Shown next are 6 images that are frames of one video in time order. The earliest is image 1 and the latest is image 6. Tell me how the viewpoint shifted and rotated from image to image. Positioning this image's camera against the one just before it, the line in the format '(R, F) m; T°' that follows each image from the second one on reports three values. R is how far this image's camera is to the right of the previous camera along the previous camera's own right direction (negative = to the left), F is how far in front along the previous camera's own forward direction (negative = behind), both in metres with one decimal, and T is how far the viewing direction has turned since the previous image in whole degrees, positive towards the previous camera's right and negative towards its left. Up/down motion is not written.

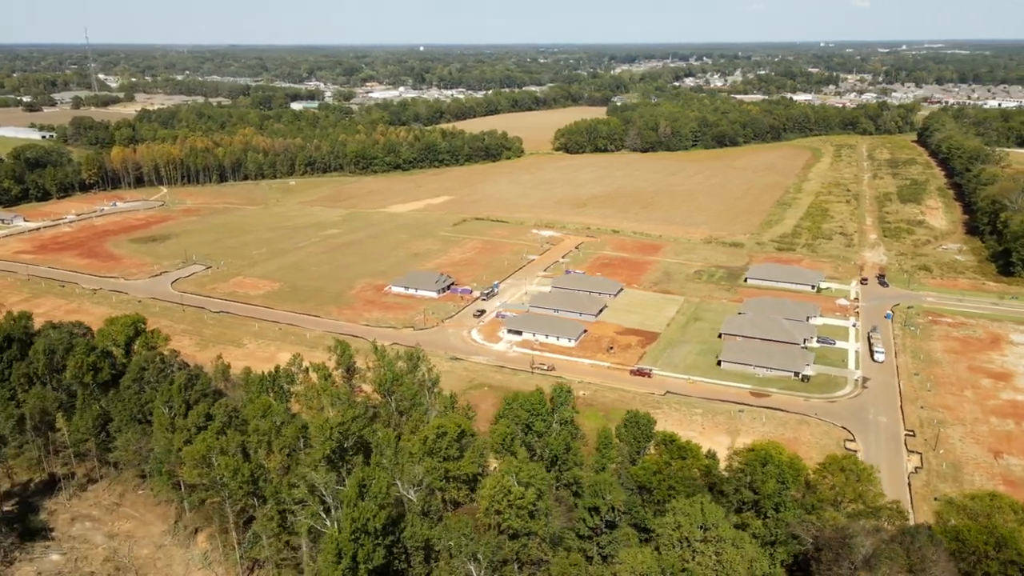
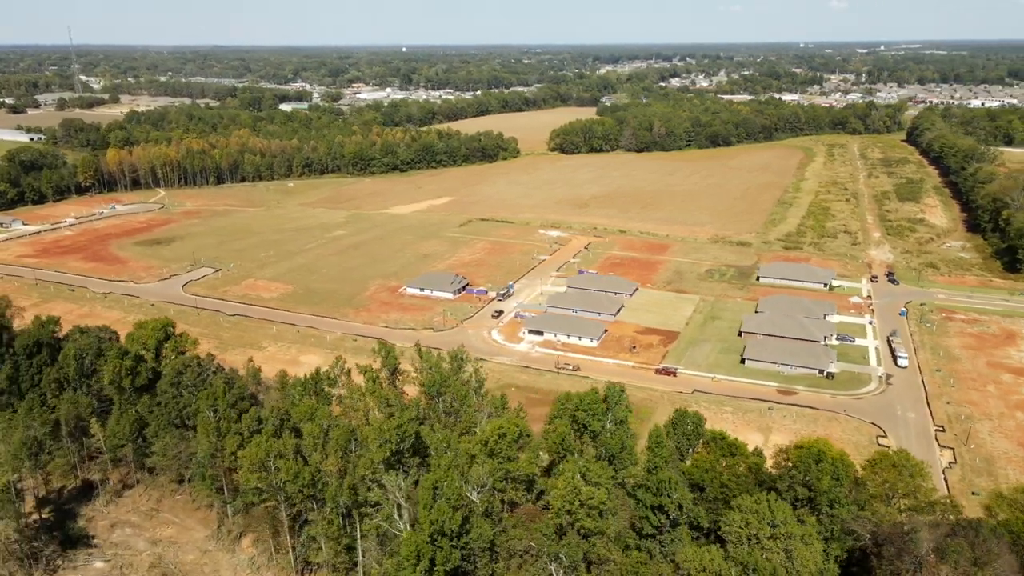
(-2.4, 0.0) m; +1°
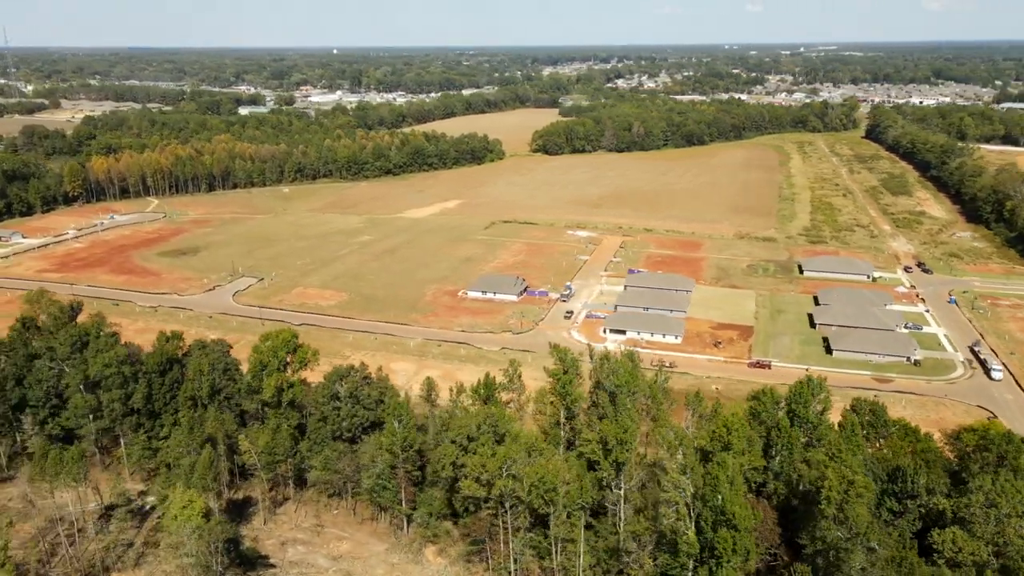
(-9.3, +0.3) m; +5°
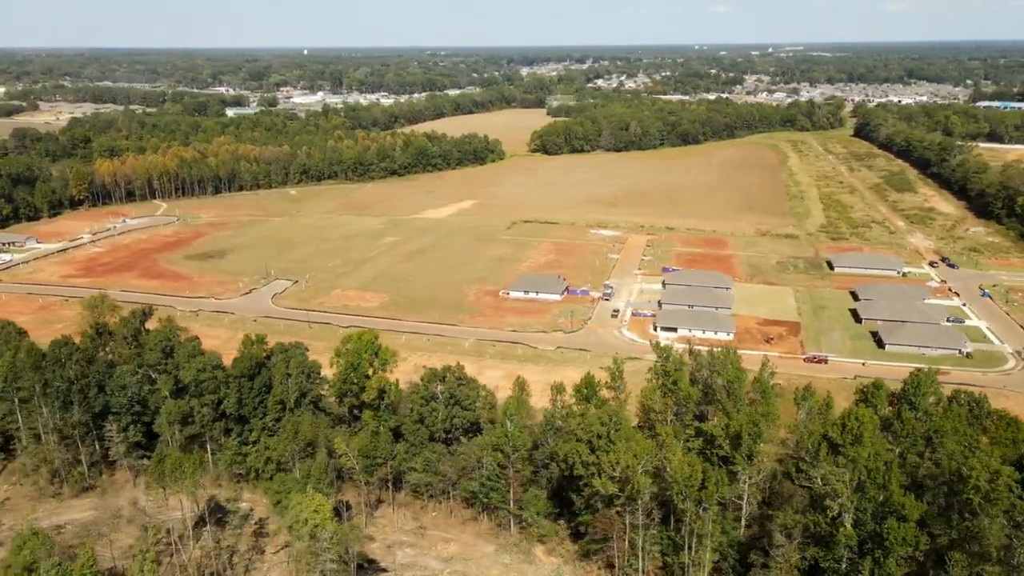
(-5.1, +0.1) m; +2°
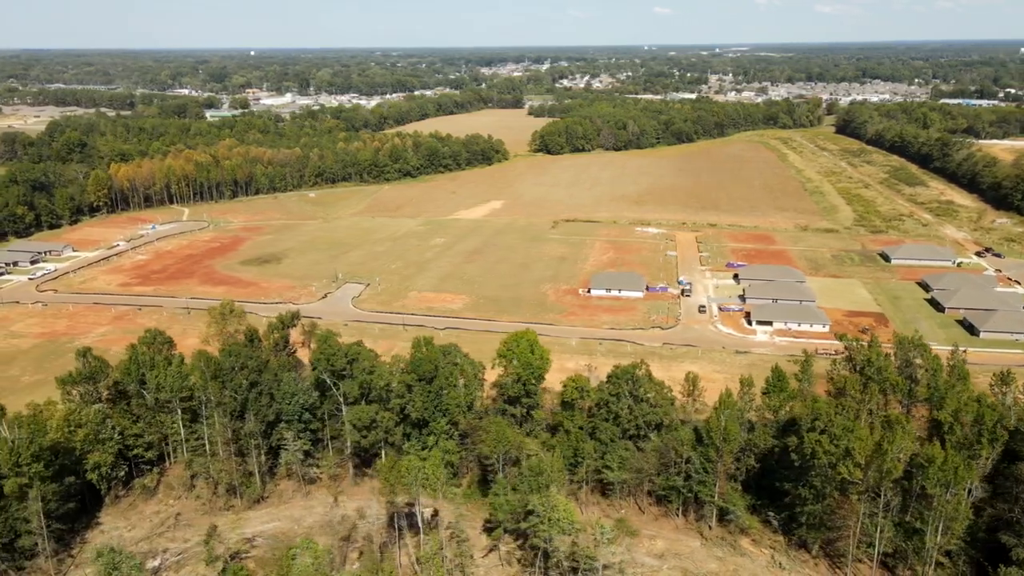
(-9.6, +0.3) m; +4°
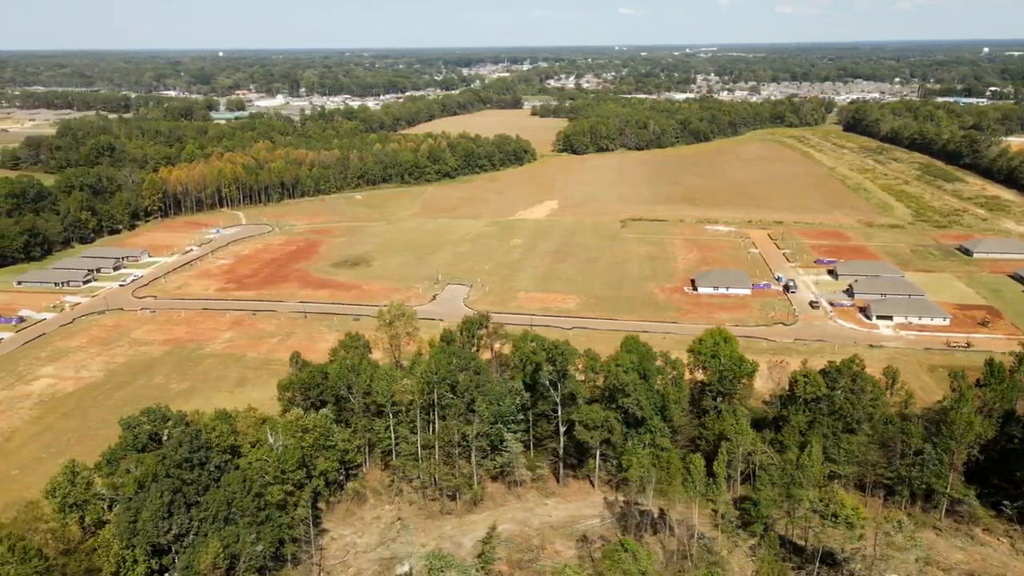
(-10.4, +0.2) m; +2°
